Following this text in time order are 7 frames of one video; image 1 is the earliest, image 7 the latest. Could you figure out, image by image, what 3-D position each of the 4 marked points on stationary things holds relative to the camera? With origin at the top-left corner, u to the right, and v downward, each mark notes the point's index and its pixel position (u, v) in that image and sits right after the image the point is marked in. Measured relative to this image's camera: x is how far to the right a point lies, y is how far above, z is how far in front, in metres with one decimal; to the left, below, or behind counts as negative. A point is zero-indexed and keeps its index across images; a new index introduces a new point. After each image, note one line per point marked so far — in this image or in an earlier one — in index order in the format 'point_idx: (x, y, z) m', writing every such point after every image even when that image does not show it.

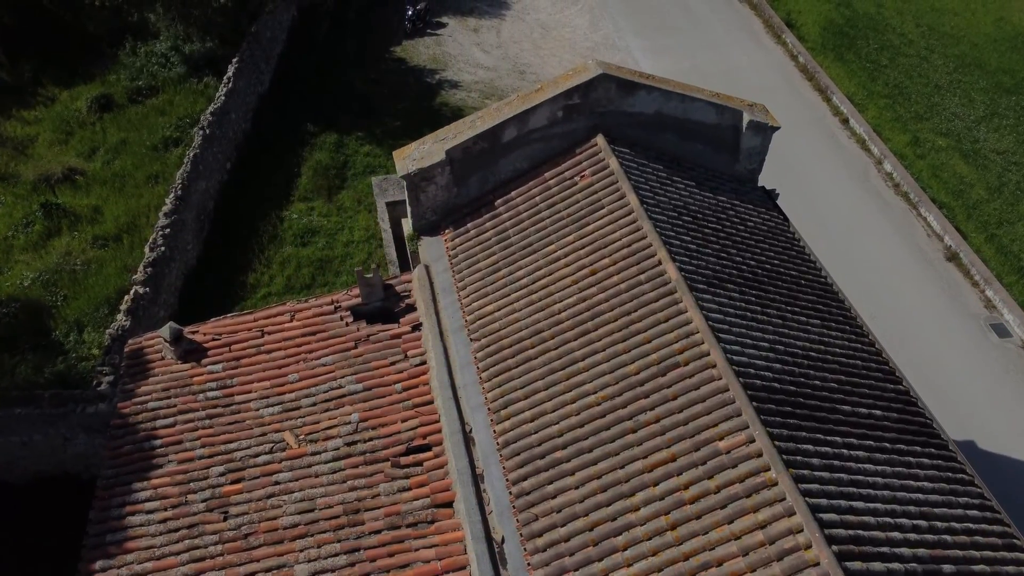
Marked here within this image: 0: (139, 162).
0: (-5.9, +2.0, +12.7) m
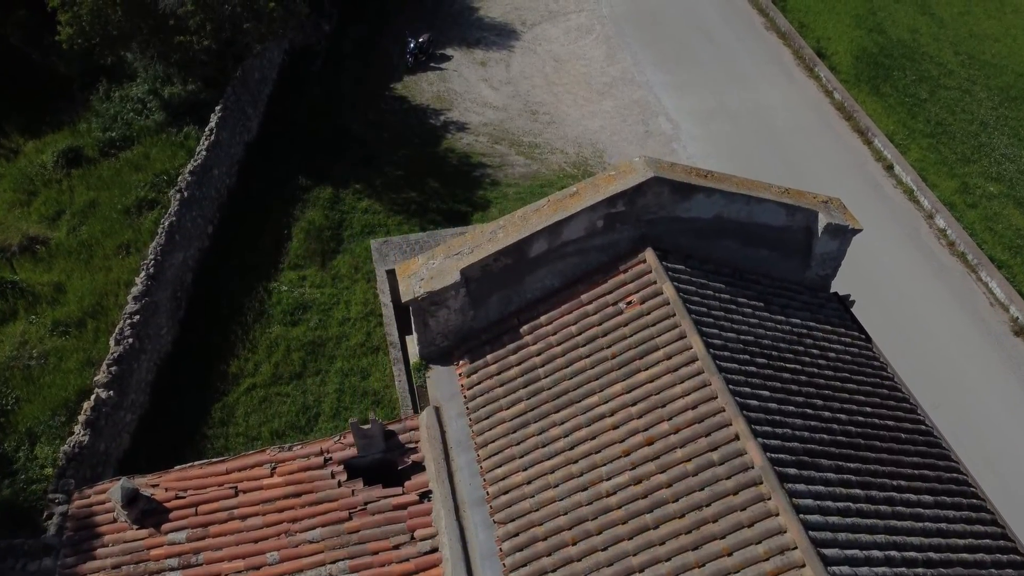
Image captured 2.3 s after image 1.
0: (-5.7, +0.8, +11.3) m
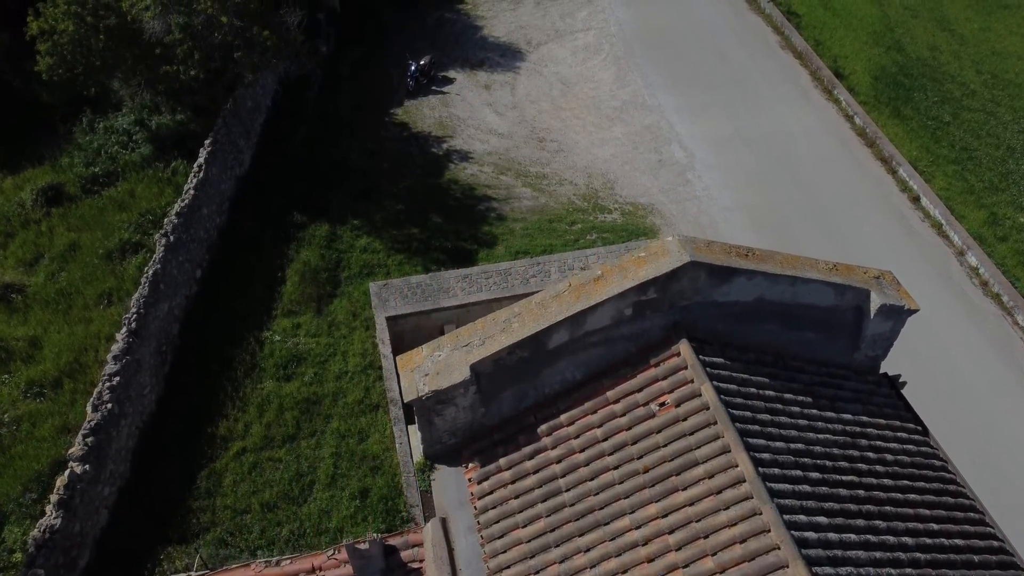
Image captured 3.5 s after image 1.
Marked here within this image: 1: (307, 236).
0: (-5.6, +0.2, +10.6) m
1: (-3.1, +0.8, +12.1) m
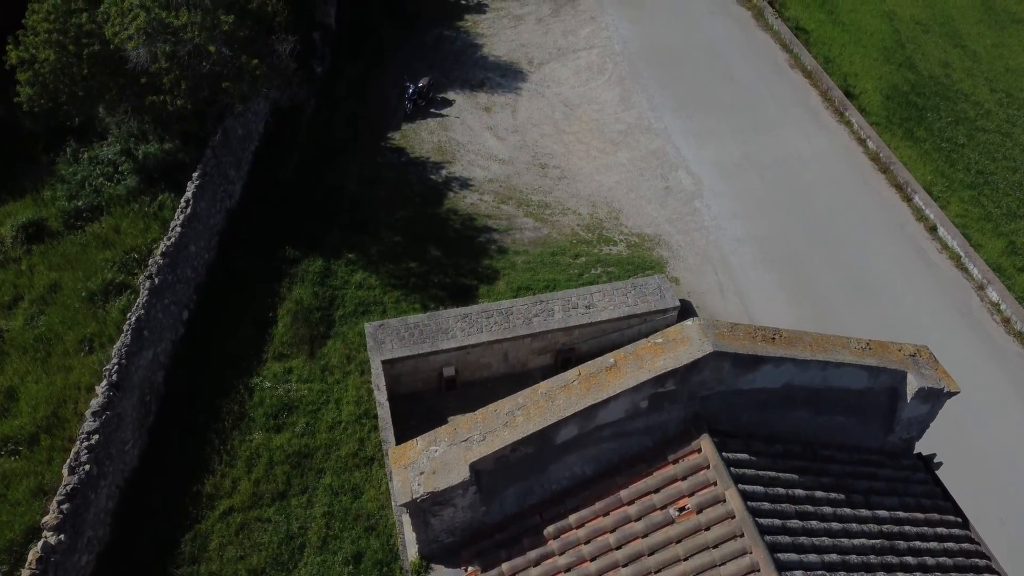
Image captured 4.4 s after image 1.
0: (-5.5, -0.4, +10.1) m
1: (-3.1, +0.2, +11.6) m
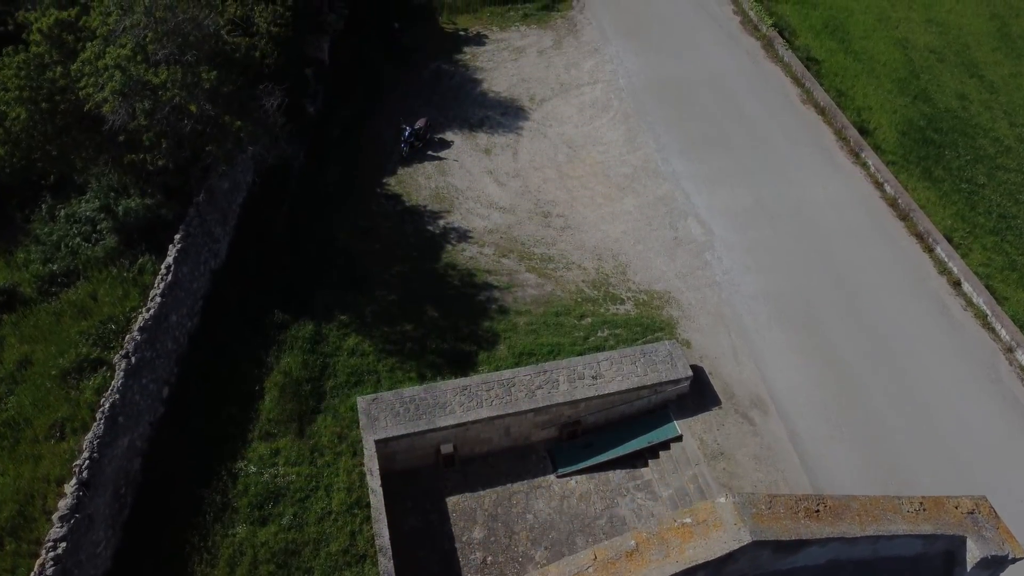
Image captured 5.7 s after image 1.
0: (-5.5, -1.3, +9.4) m
1: (-3.1, -0.7, +10.9) m
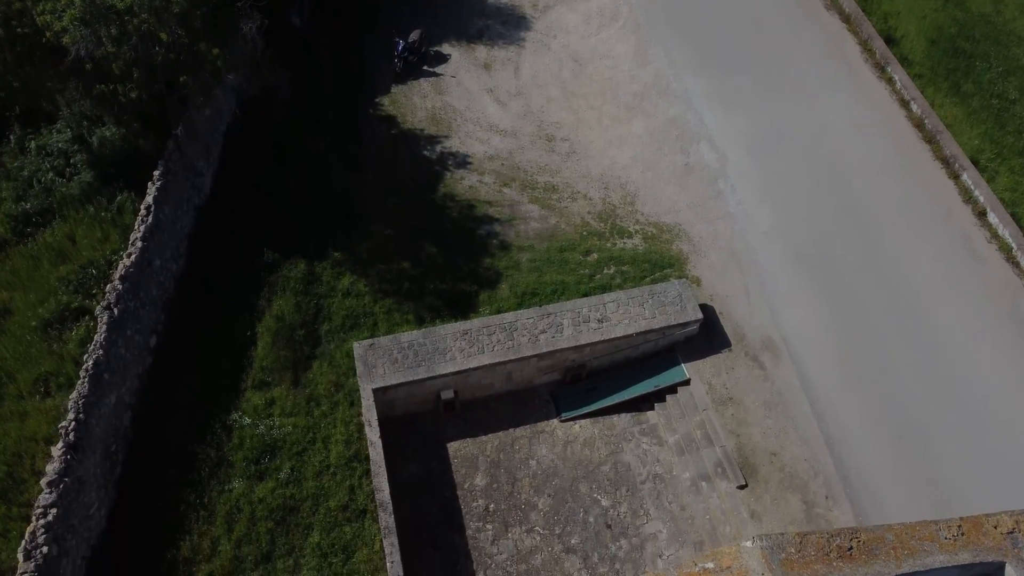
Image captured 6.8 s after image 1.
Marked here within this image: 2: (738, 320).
0: (-5.5, -0.7, +9.0) m
1: (-3.0, +0.1, +10.4) m
2: (+3.0, -0.4, +10.8) m
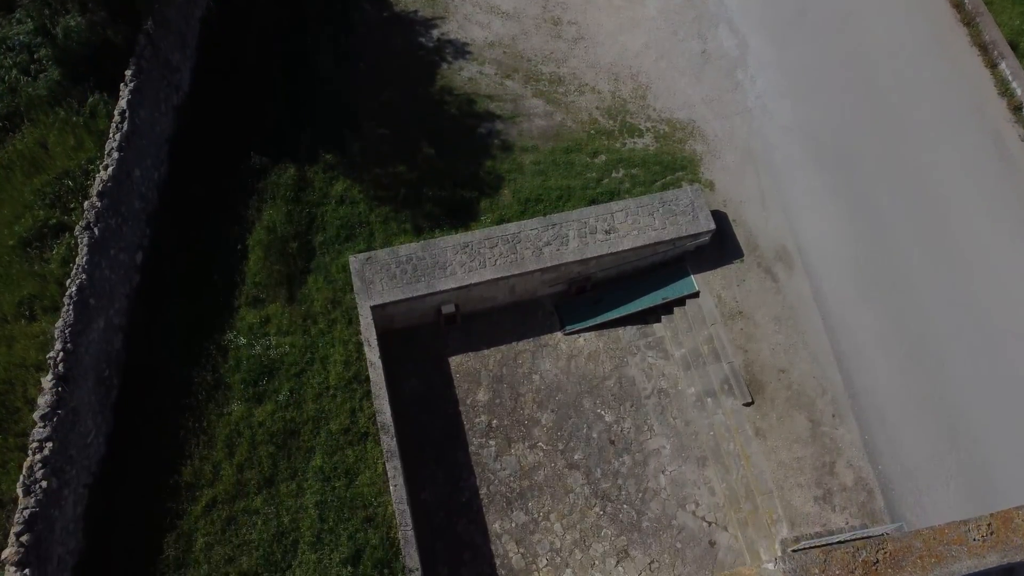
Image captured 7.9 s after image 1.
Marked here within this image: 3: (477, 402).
0: (-5.4, +0.1, +8.6) m
1: (-3.0, +1.2, +9.9) m
2: (+3.1, +0.8, +10.3) m
3: (-0.4, -1.4, +9.7) m
